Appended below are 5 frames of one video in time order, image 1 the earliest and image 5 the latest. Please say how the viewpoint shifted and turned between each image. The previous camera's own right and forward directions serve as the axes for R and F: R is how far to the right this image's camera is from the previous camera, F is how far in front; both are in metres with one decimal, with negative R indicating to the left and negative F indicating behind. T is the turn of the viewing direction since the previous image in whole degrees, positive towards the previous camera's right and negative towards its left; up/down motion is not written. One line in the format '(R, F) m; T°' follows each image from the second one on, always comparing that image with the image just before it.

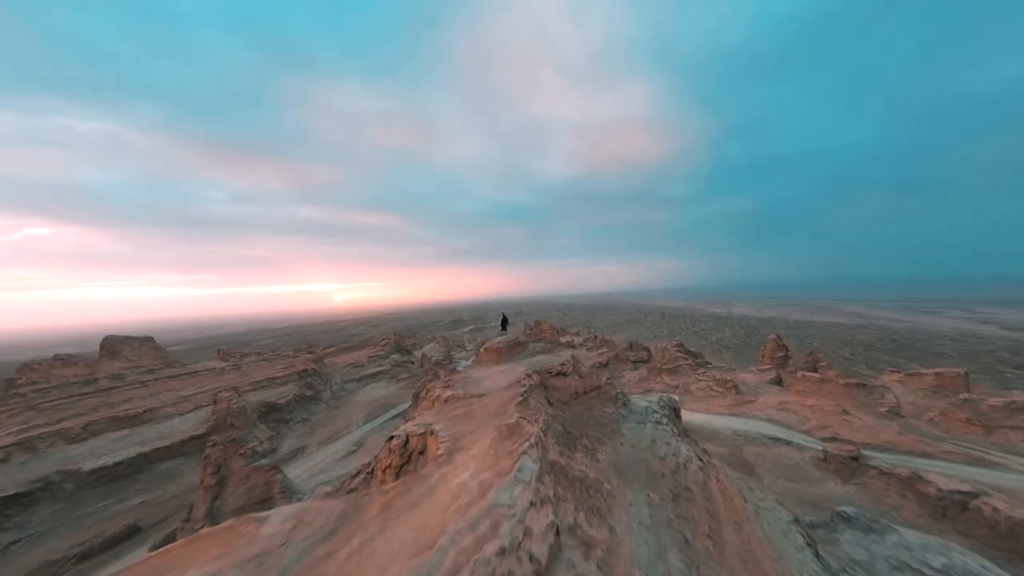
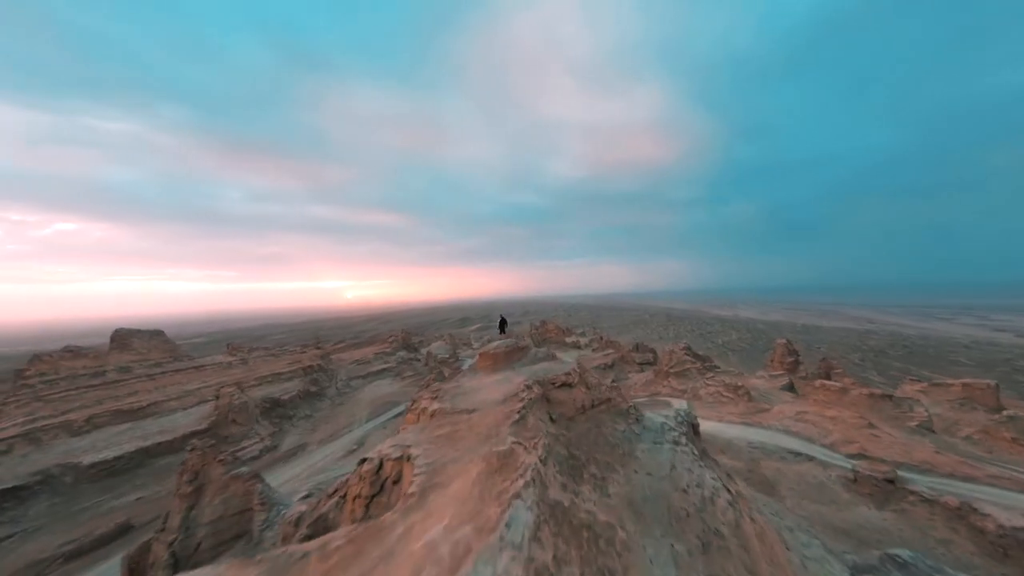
(+0.1, +0.4) m; -1°
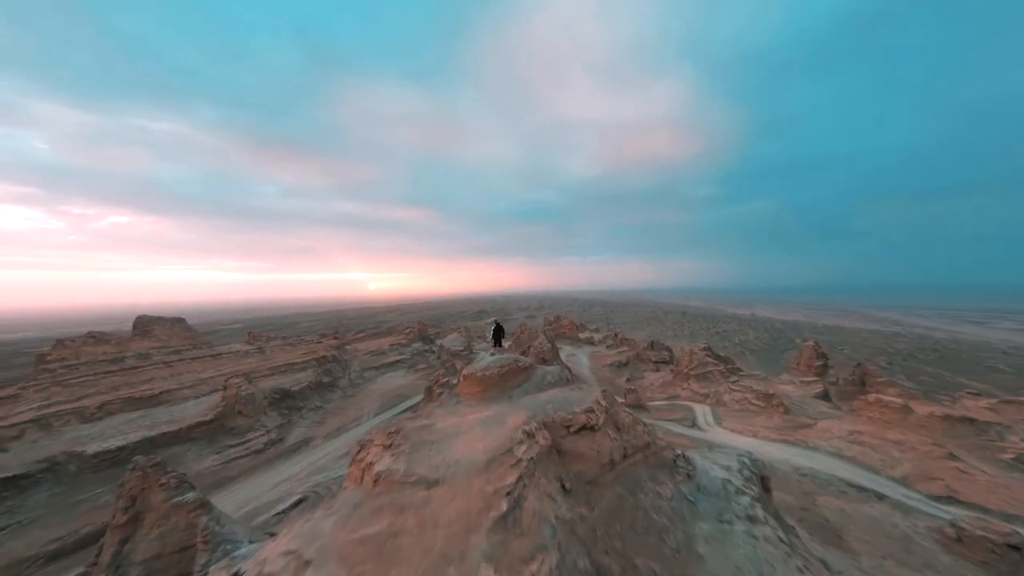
(+0.1, +1.0) m; -2°
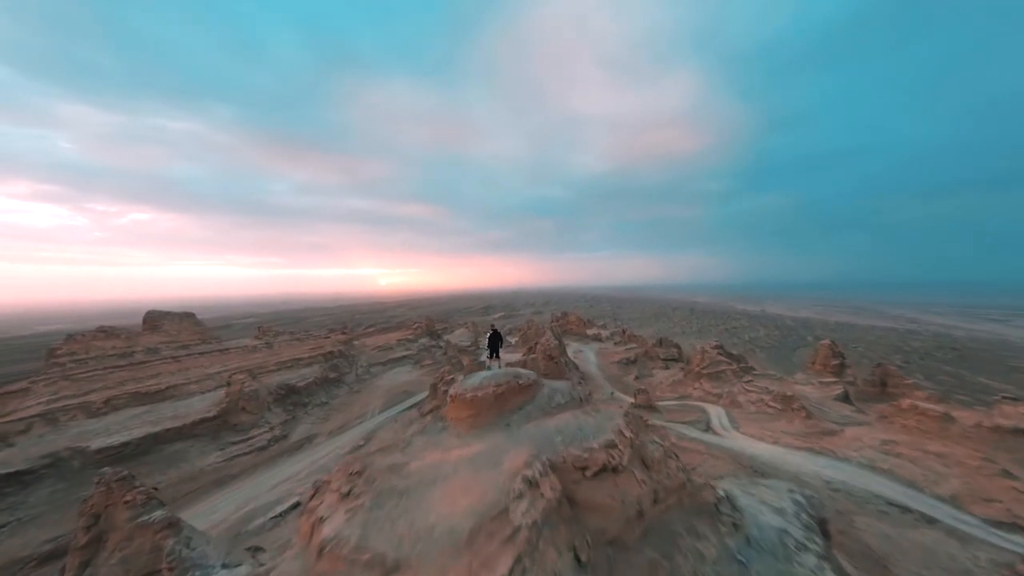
(0.0, +0.5) m; -1°
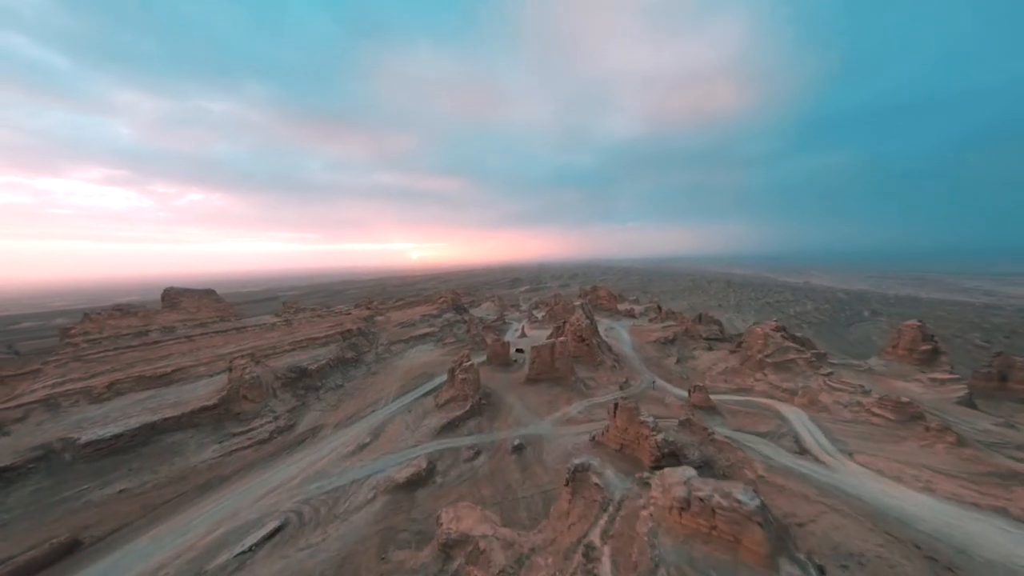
(0.0, +2.8) m; -4°
